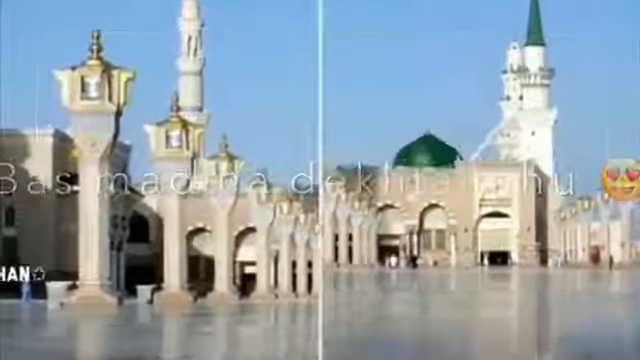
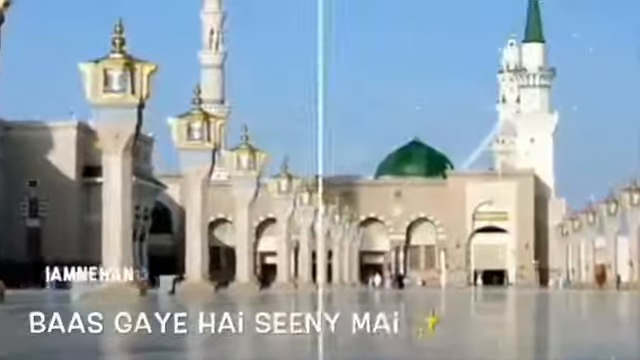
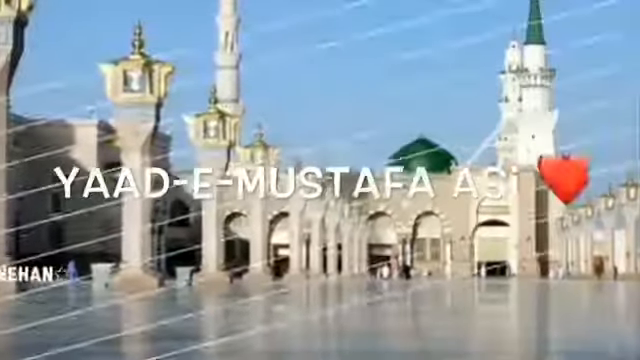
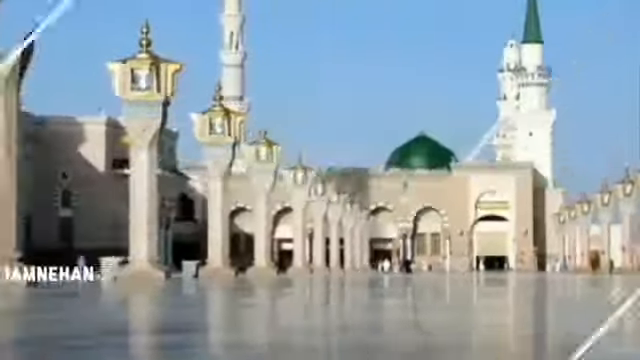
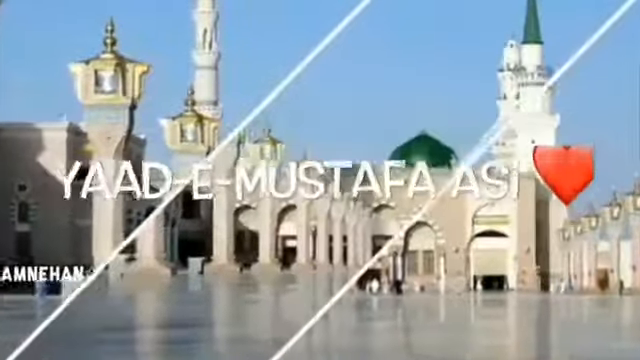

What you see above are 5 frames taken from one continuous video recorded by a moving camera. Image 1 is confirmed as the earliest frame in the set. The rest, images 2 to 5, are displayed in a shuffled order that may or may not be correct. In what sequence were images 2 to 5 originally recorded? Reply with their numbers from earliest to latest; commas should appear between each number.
3, 5, 4, 2
